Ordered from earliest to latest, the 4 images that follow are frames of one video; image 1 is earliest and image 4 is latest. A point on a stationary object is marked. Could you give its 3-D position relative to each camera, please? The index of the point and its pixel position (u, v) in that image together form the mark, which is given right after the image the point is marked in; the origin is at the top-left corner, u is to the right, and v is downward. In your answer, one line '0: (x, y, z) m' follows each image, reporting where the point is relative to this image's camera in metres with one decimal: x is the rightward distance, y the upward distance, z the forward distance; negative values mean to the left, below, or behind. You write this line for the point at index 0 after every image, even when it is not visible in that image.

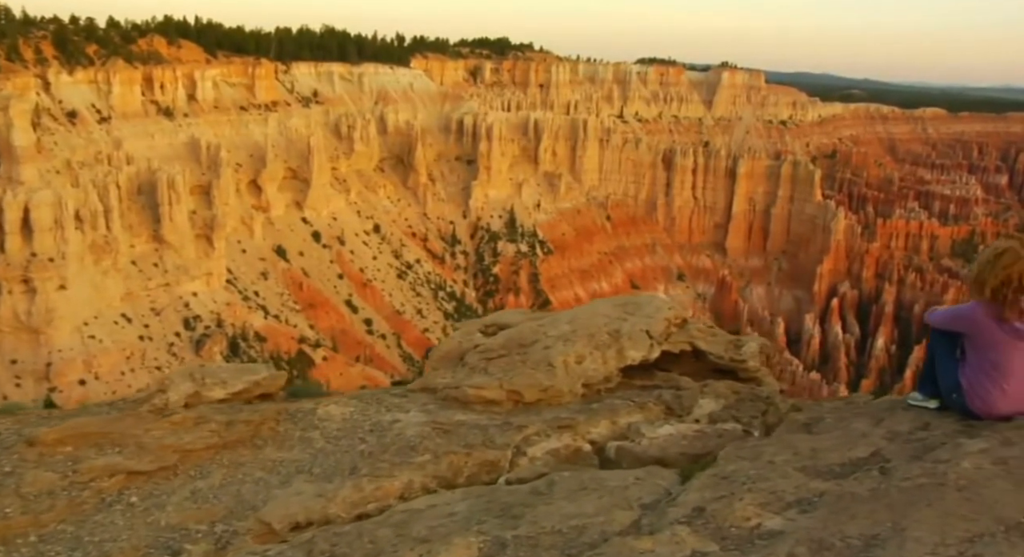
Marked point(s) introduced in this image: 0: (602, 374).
0: (+0.9, -1.0, +7.6) m
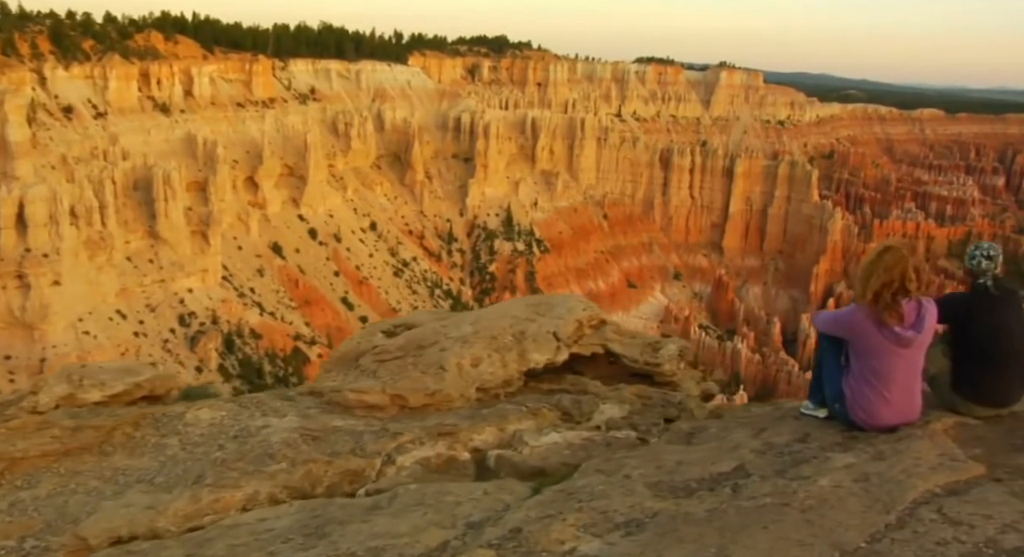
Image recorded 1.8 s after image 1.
0: (-0.1, -0.9, +7.3) m
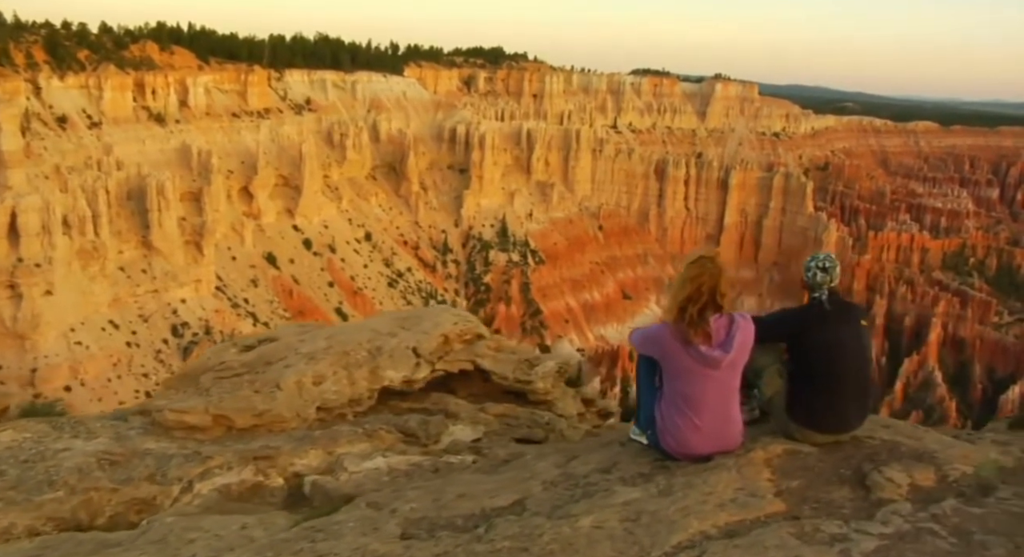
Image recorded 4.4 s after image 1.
0: (-1.5, -1.0, +6.8) m
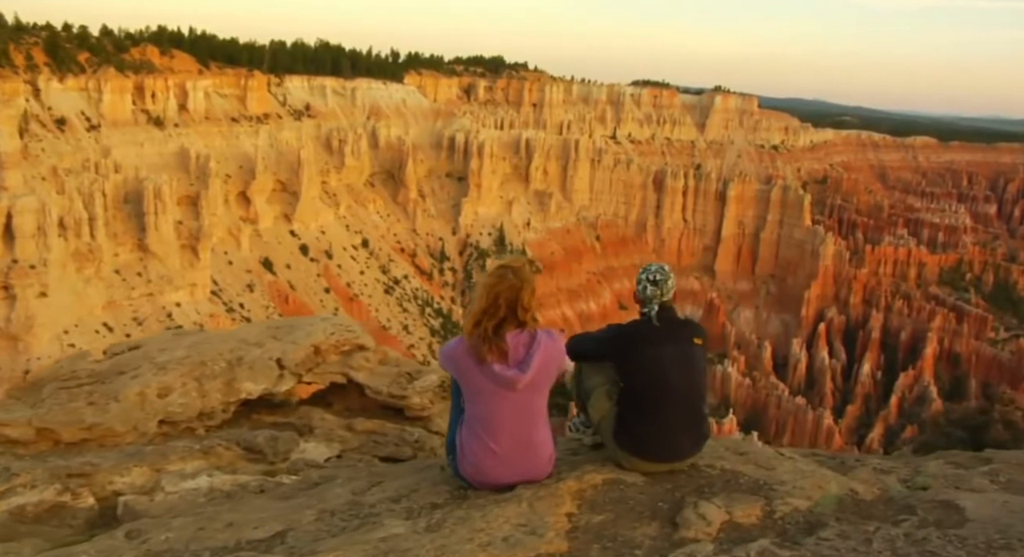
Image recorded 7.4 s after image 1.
0: (-2.6, -1.1, +6.4) m
